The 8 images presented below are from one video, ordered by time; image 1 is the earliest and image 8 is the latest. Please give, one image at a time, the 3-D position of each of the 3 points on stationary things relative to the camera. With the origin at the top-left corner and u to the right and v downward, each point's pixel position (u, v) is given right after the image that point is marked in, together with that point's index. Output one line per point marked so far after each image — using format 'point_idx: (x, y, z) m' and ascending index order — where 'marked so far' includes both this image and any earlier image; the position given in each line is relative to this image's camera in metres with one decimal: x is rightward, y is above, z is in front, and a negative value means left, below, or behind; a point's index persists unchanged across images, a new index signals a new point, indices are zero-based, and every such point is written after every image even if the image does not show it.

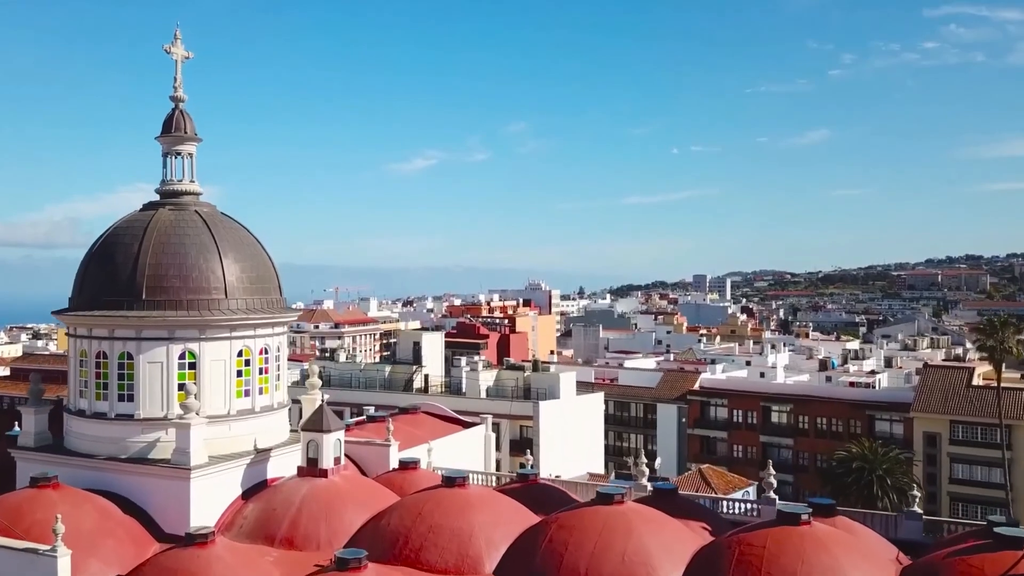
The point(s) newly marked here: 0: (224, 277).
0: (-6.3, +0.3, +19.3) m
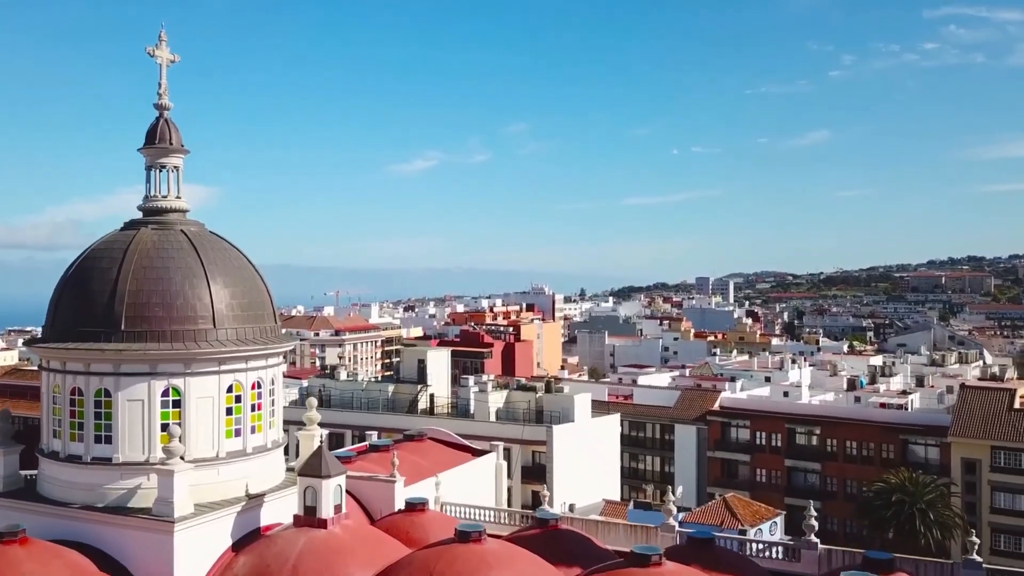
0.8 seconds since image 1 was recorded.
0: (-5.9, -0.3, +17.4) m
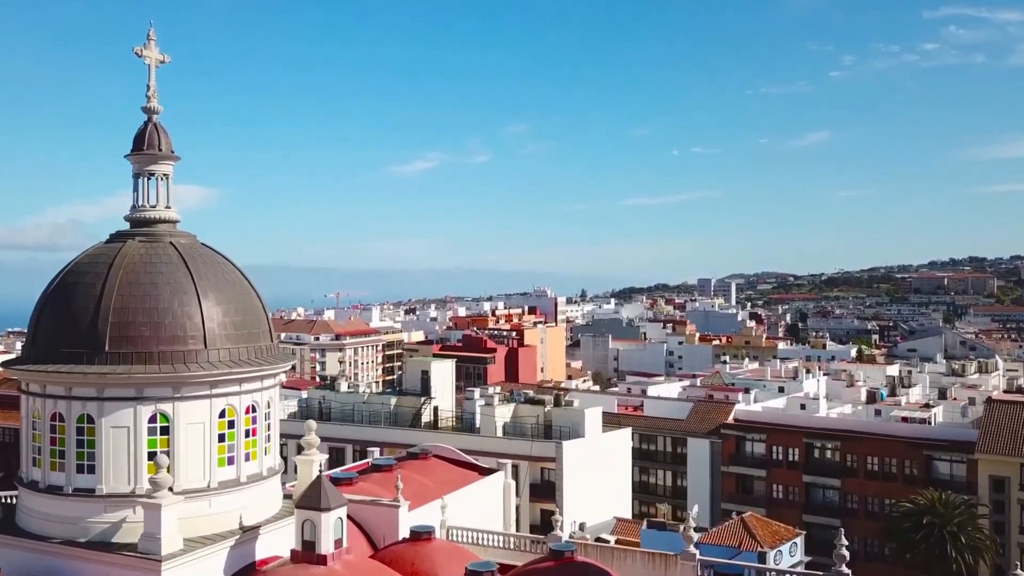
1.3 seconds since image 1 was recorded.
0: (-5.7, -0.6, +16.2) m
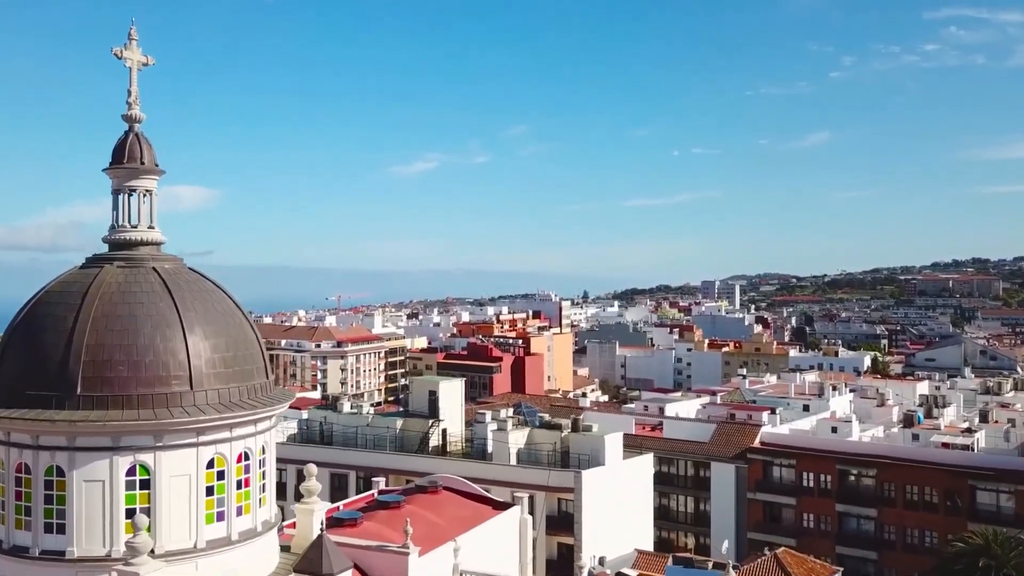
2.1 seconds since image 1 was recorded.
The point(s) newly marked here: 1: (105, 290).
0: (-5.2, -1.2, +14.3) m
1: (-6.7, 0.0, +14.6) m
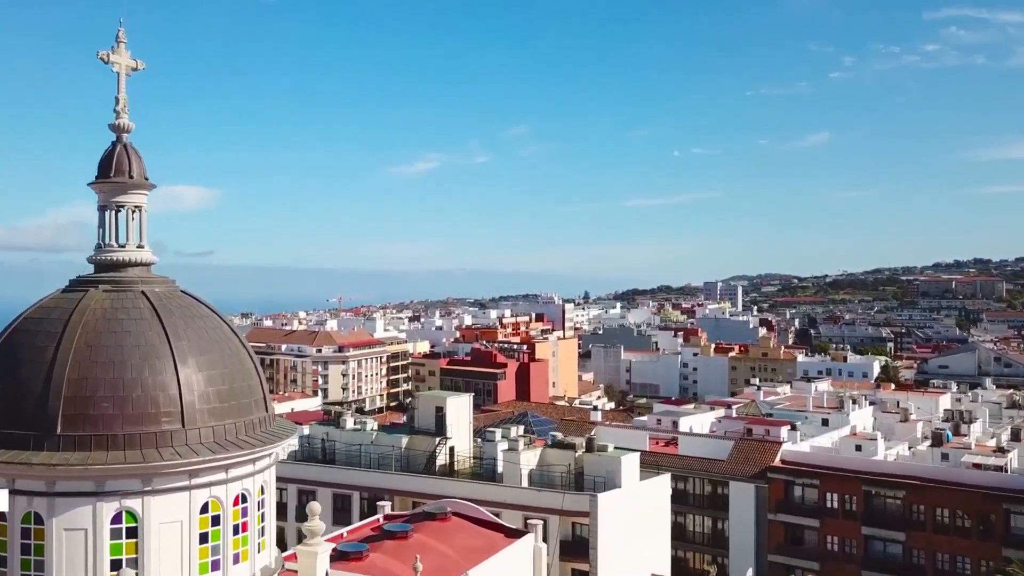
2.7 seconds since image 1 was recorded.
0: (-4.9, -1.6, +13.0) m
1: (-6.4, -0.4, +13.3) m
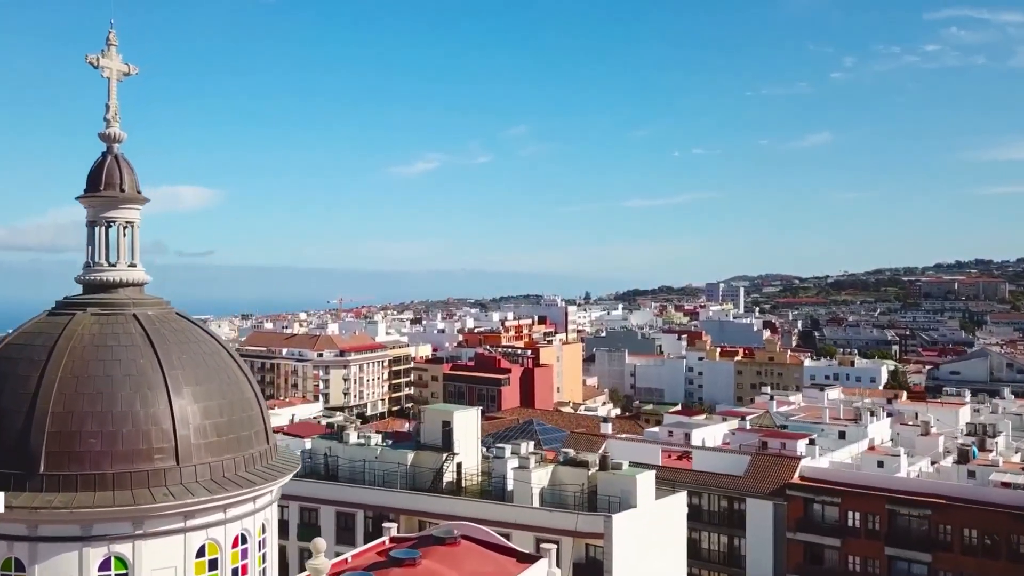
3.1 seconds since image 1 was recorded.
0: (-4.6, -1.9, +12.0) m
1: (-6.1, -0.8, +12.3) m
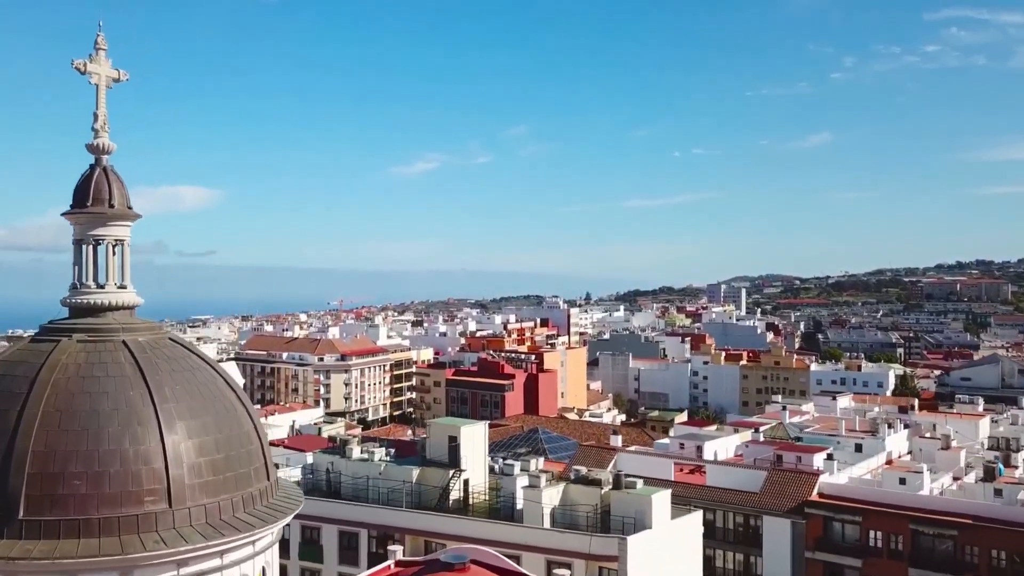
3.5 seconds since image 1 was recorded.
0: (-4.3, -2.2, +11.0) m
1: (-5.8, -1.1, +11.3) m
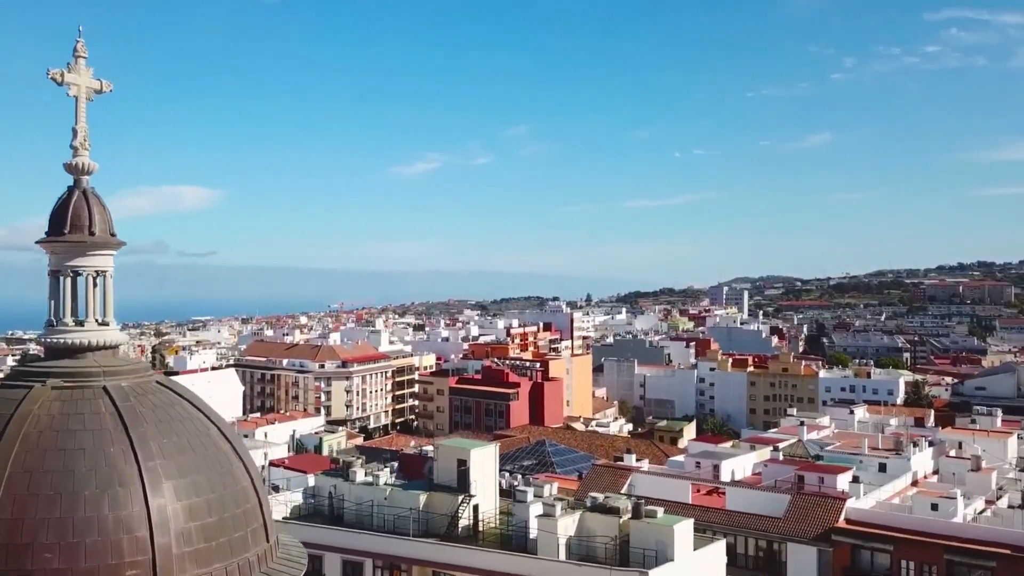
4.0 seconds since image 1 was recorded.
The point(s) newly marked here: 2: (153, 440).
0: (-3.9, -2.7, +9.6) m
1: (-5.4, -1.6, +9.9) m
2: (-4.2, -1.7, +10.2) m
